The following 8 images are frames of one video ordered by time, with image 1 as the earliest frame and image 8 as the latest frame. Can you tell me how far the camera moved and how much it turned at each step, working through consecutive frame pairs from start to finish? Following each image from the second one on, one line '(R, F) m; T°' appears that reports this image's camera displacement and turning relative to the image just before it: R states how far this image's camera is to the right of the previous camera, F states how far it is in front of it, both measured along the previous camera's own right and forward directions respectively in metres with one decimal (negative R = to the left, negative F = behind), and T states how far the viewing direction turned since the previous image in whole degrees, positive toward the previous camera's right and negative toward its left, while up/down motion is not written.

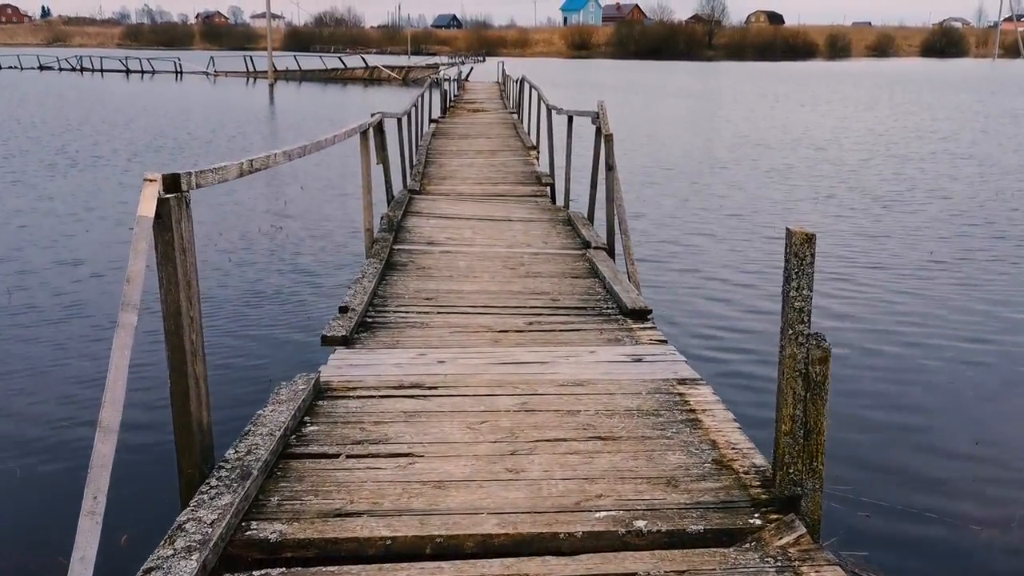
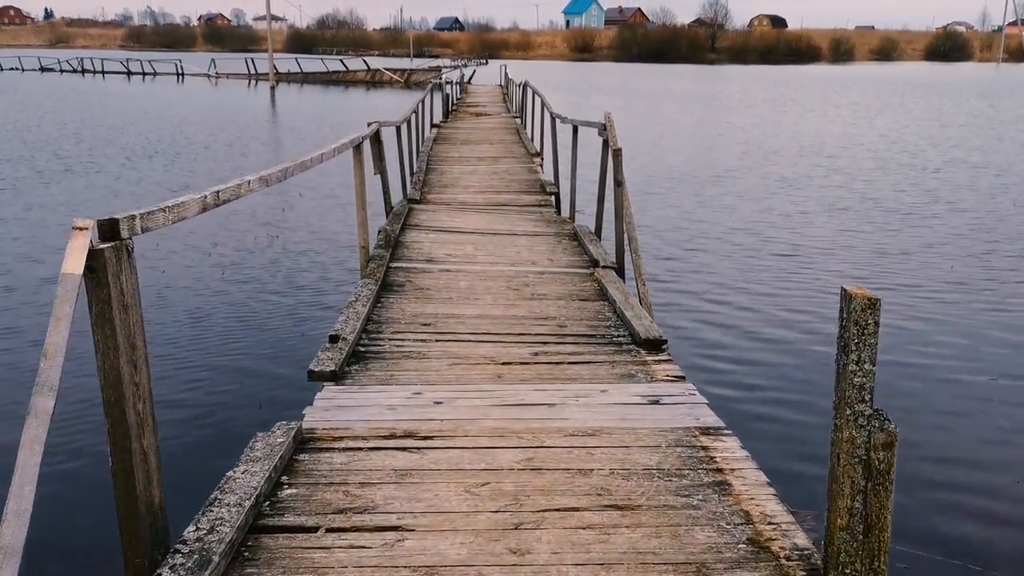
(0.0, +0.4) m; 0°
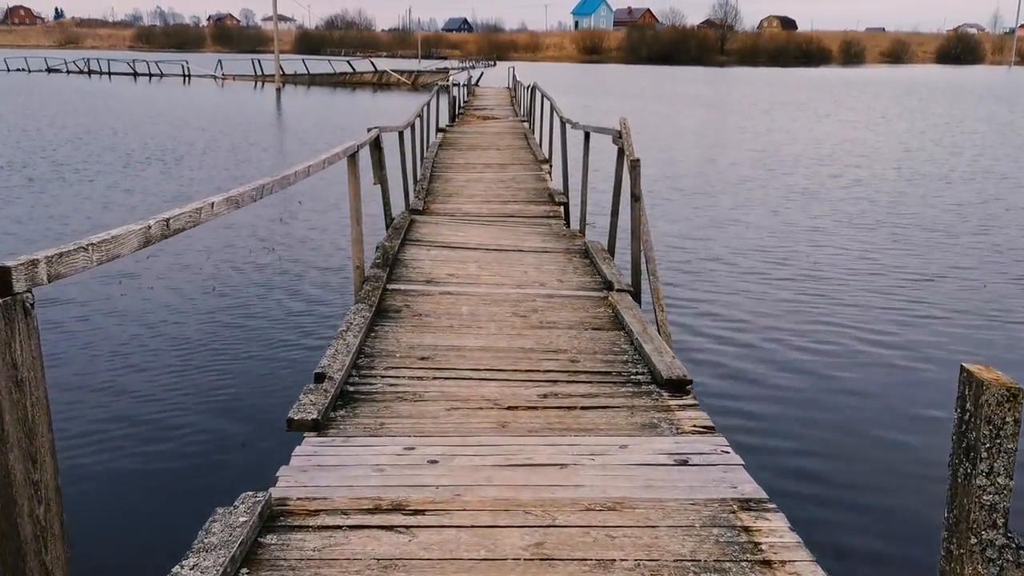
(0.0, +0.5) m; 0°
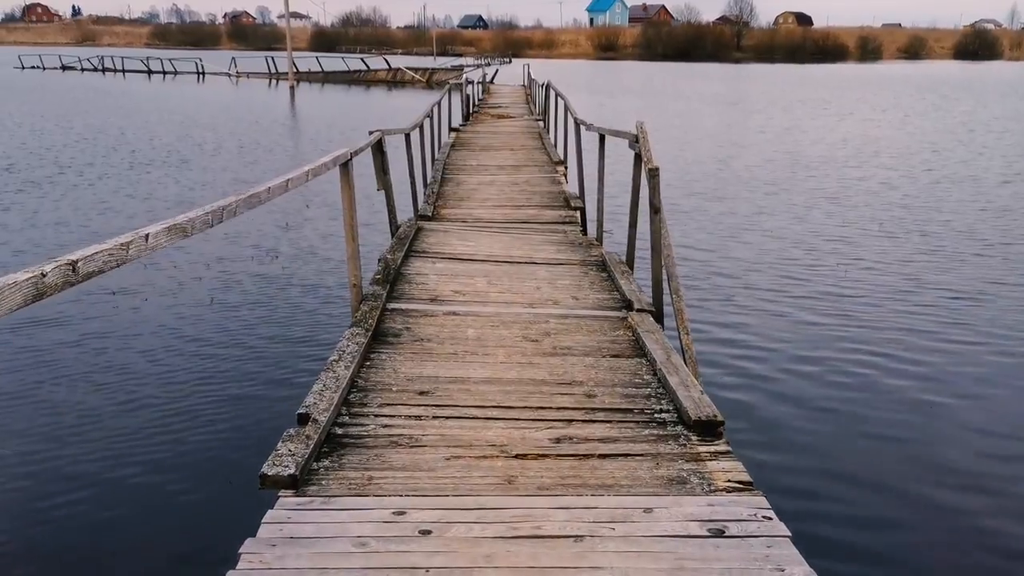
(0.0, +0.5) m; -1°
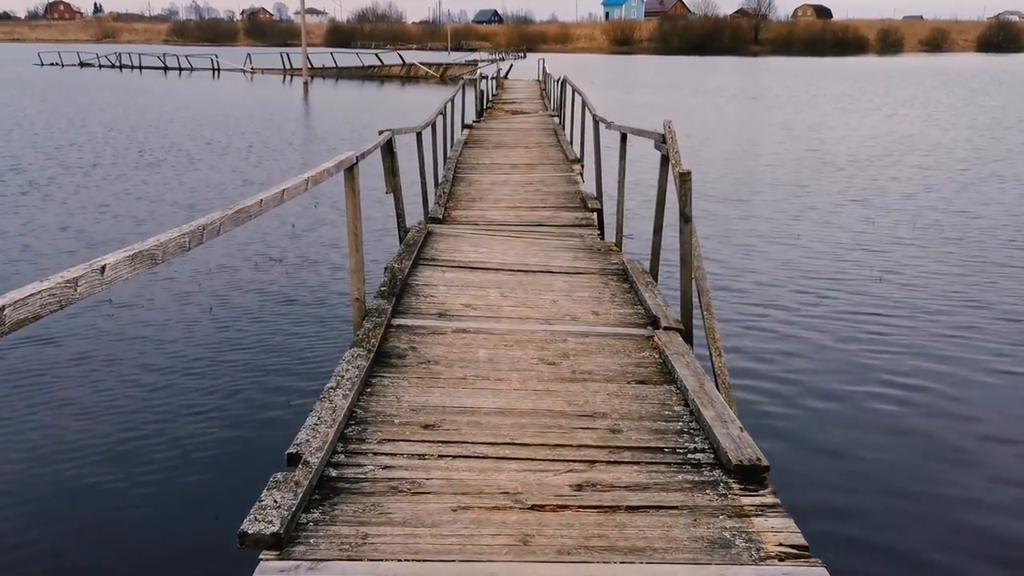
(0.0, +0.4) m; -1°
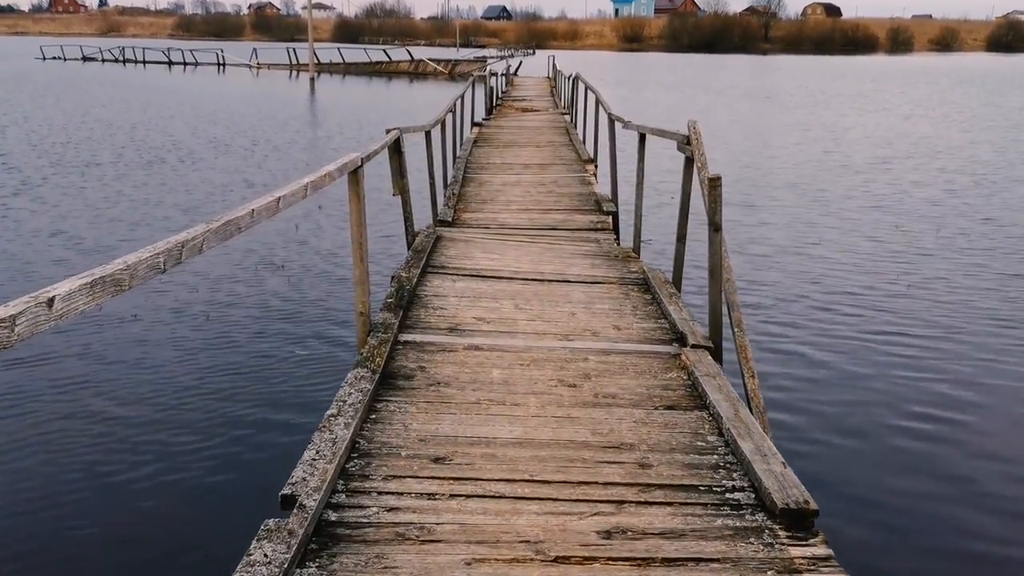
(0.0, +0.3) m; 0°
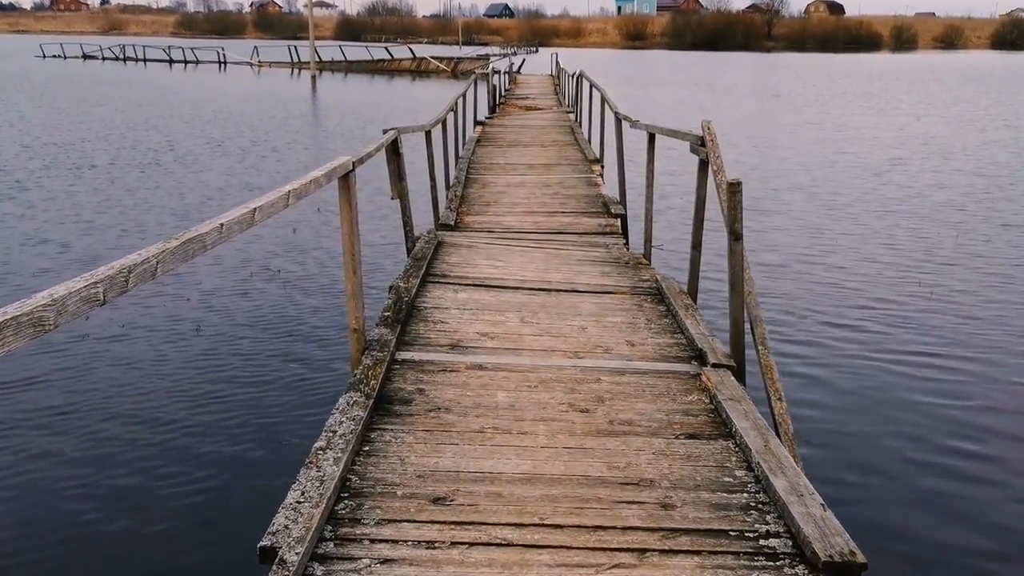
(0.0, +0.3) m; 0°
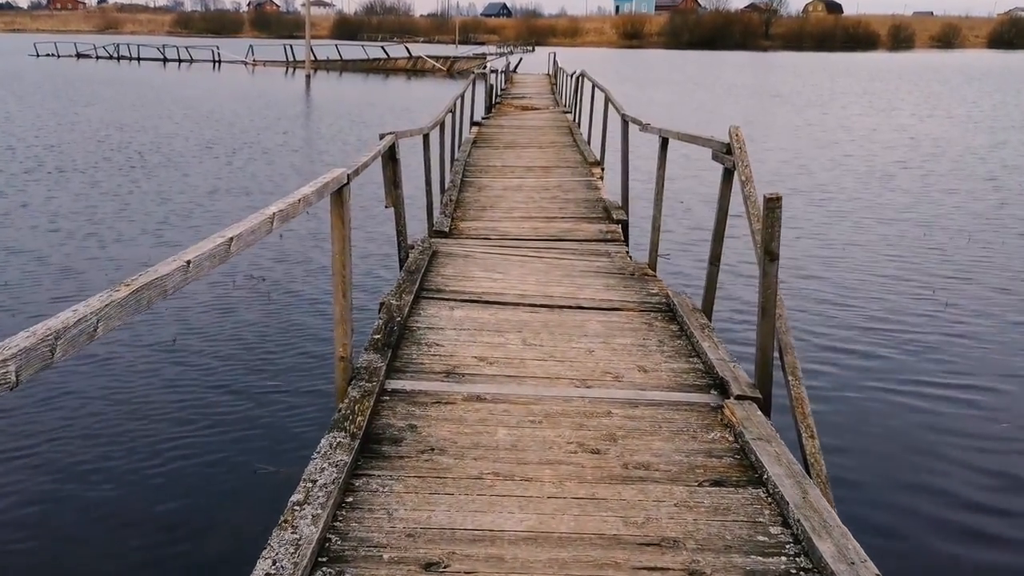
(0.0, +0.4) m; 0°
